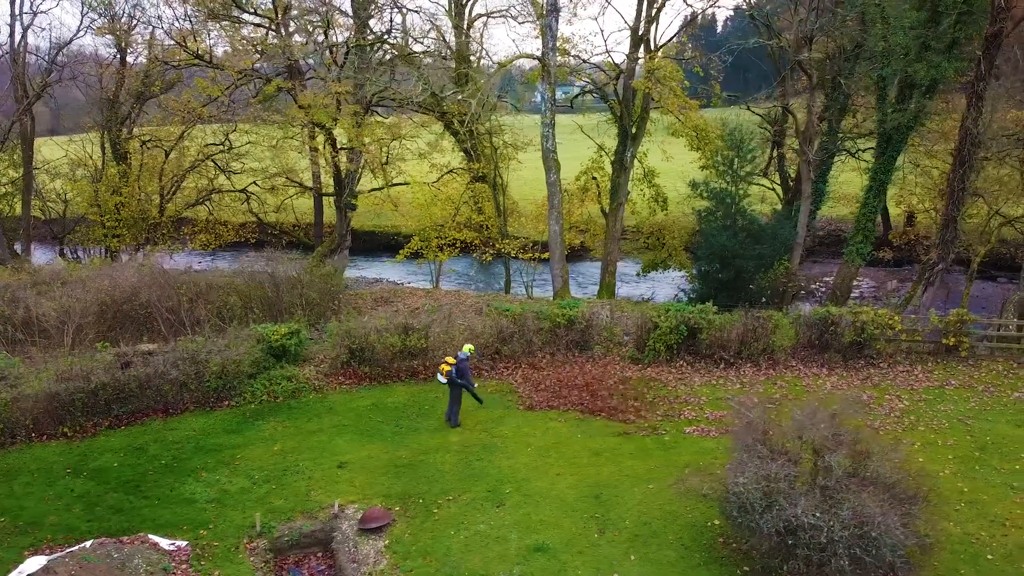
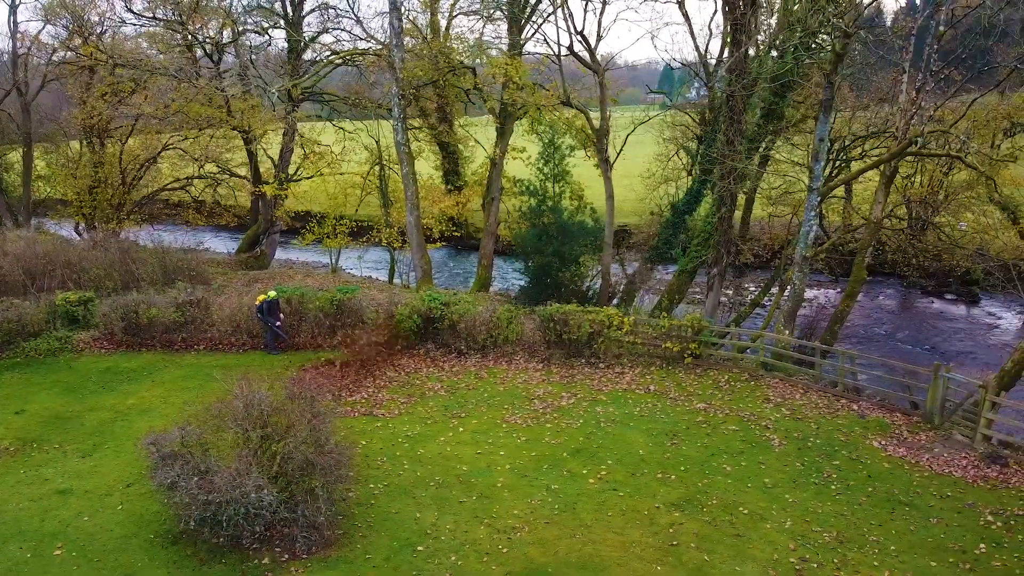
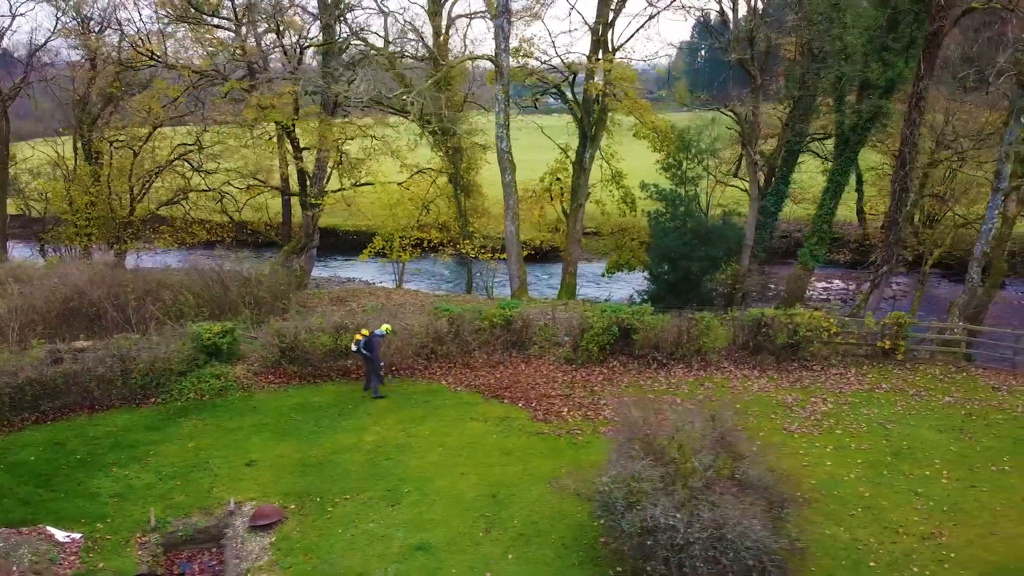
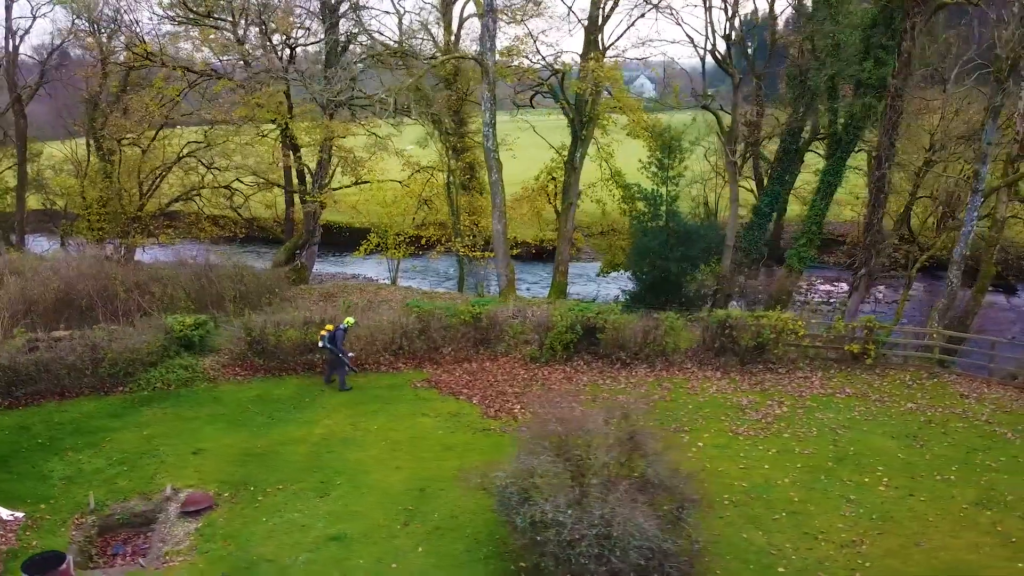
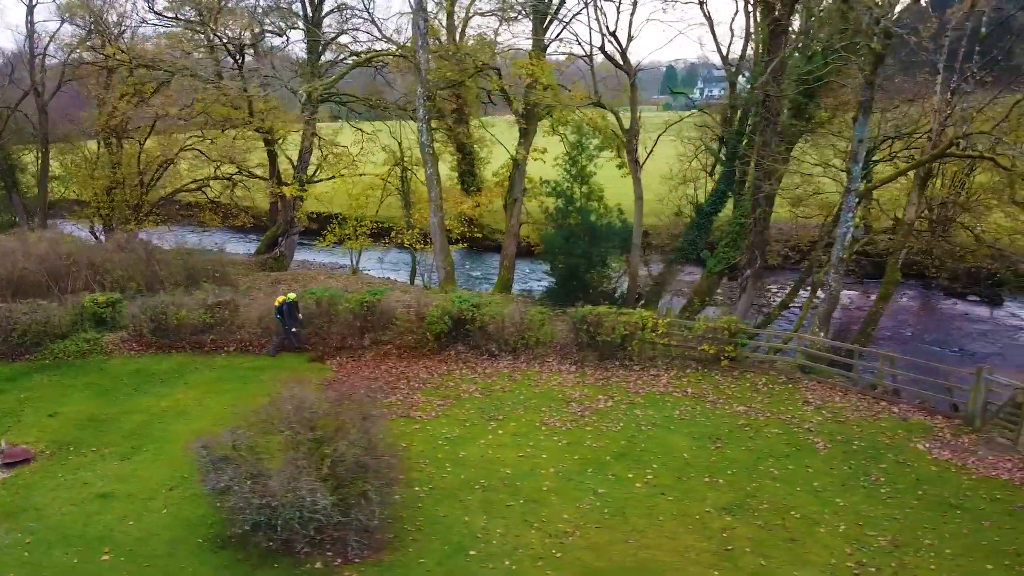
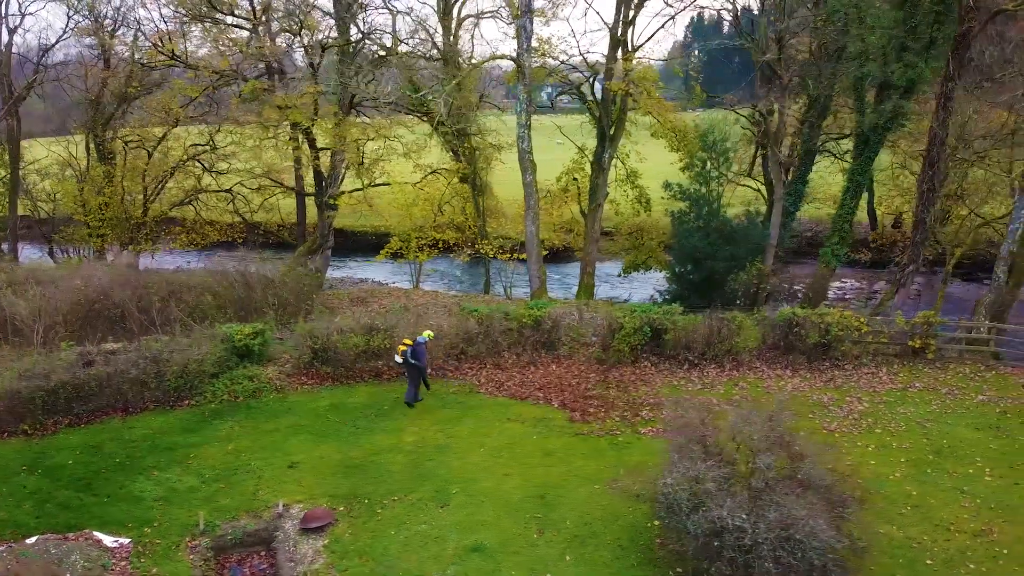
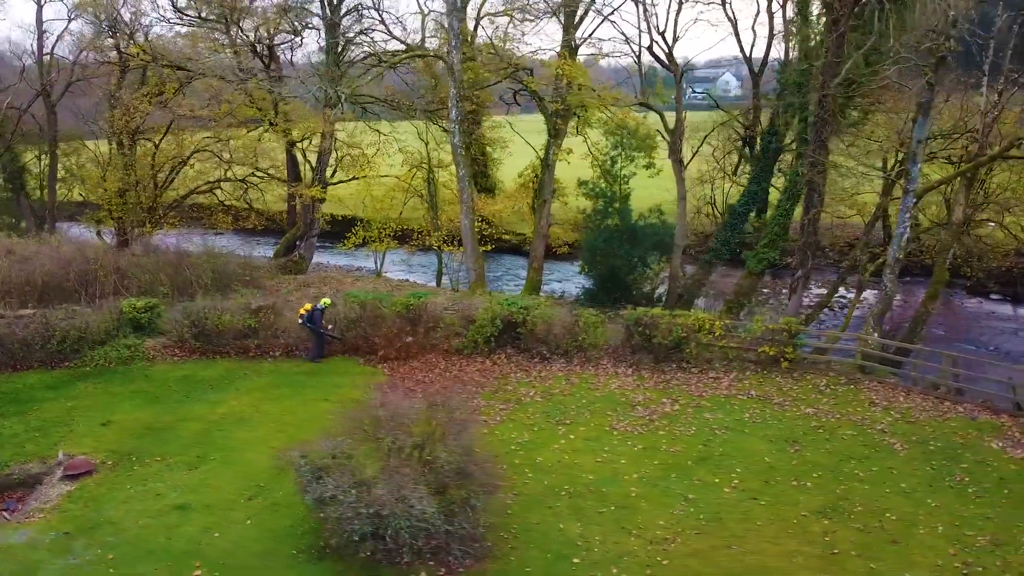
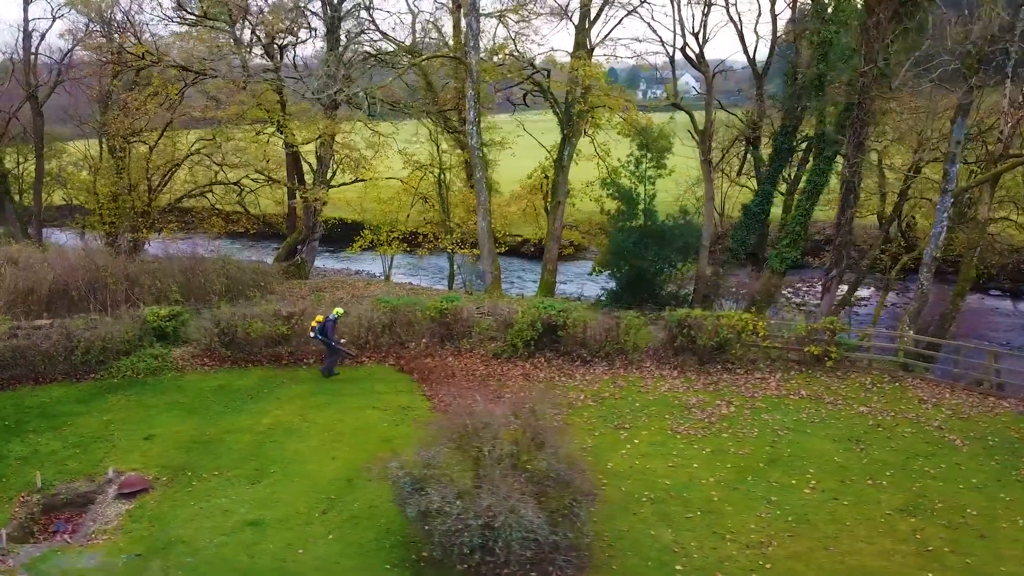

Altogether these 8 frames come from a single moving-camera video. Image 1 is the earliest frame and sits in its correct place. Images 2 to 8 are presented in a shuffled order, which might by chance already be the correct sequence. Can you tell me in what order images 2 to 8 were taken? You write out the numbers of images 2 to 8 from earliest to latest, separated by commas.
6, 3, 4, 8, 7, 5, 2
